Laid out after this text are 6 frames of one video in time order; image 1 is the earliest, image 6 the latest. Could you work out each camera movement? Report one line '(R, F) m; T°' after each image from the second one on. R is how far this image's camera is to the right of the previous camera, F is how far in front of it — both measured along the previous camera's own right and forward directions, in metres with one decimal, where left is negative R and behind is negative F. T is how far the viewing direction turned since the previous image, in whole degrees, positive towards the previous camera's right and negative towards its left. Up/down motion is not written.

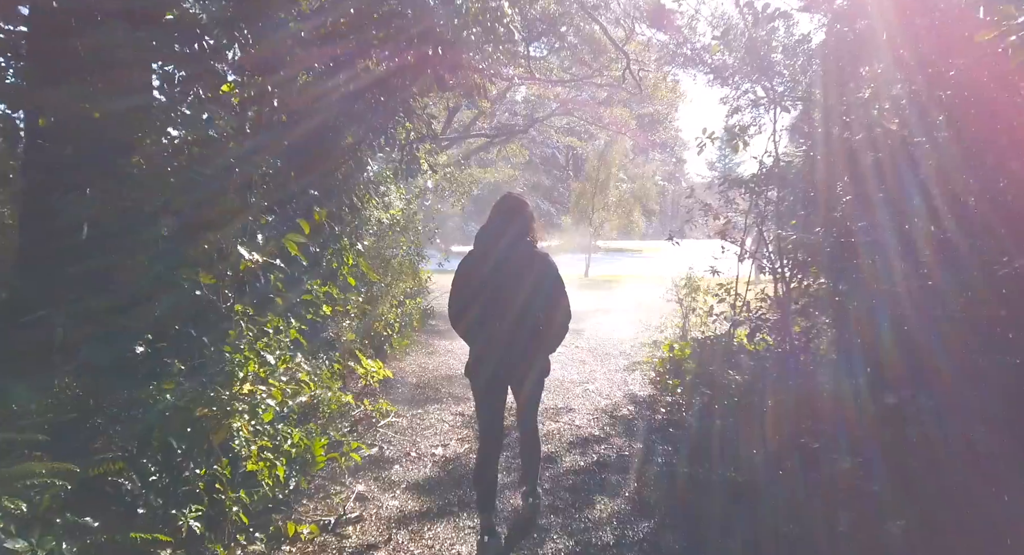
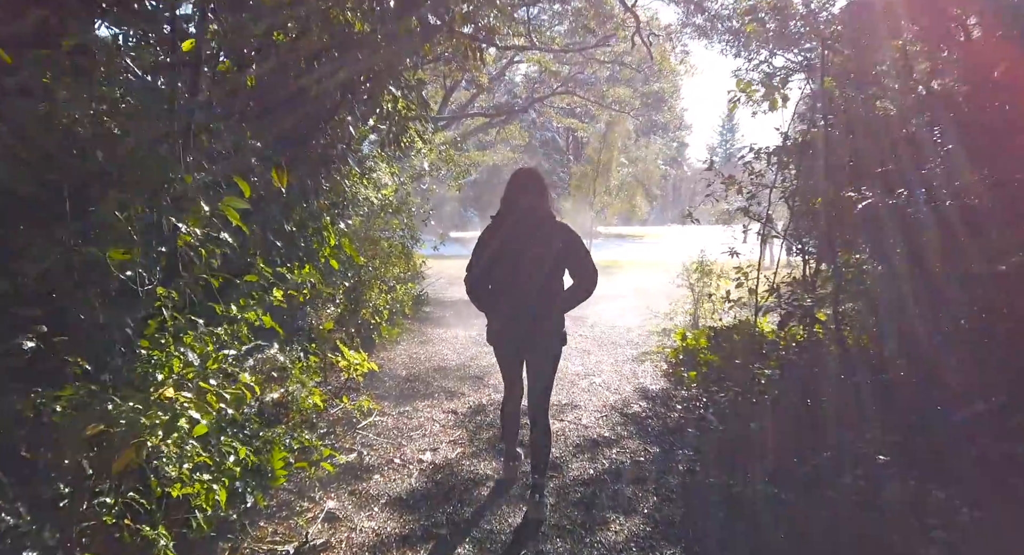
(0.0, +0.6) m; 0°
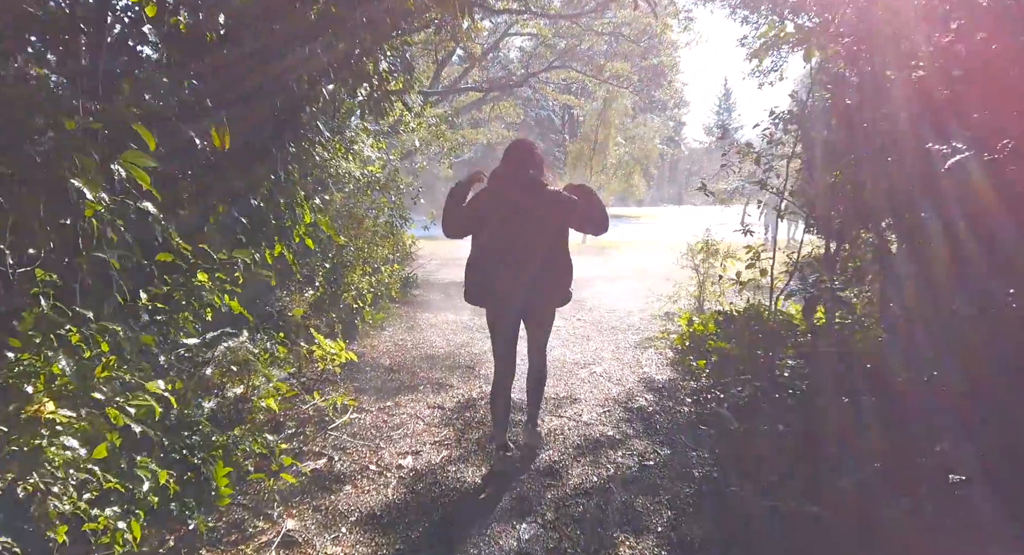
(0.0, +0.5) m; 0°
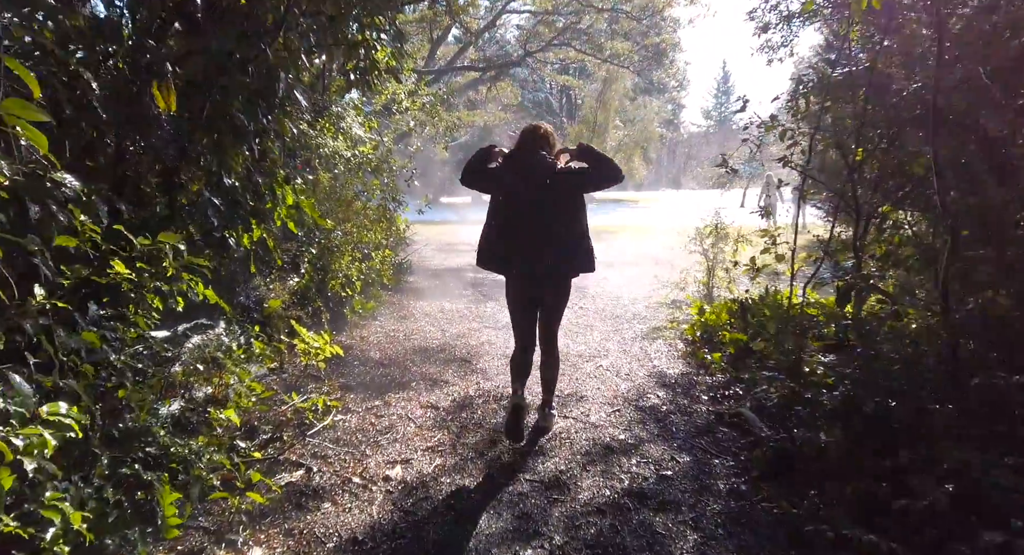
(0.0, +0.4) m; 0°
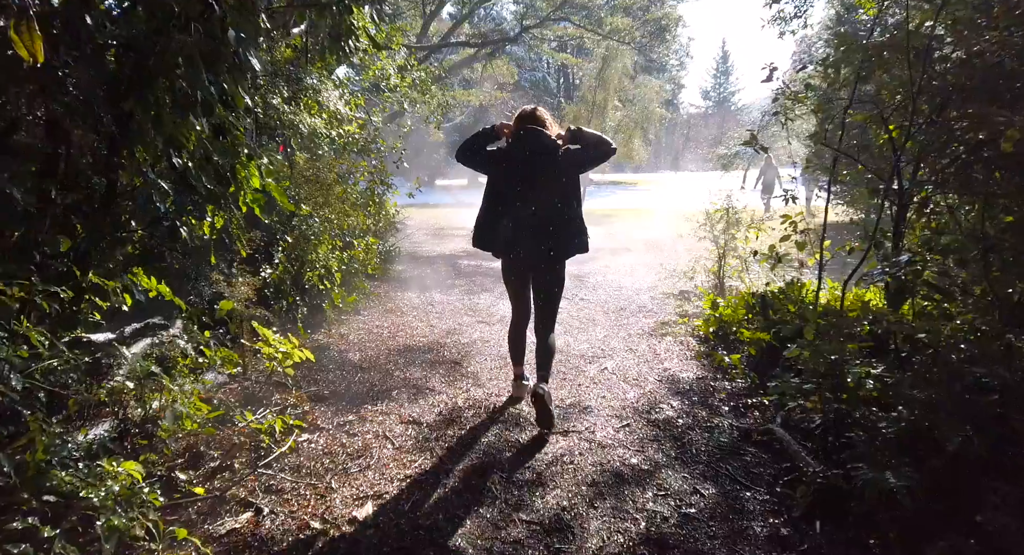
(0.0, +0.6) m; 0°
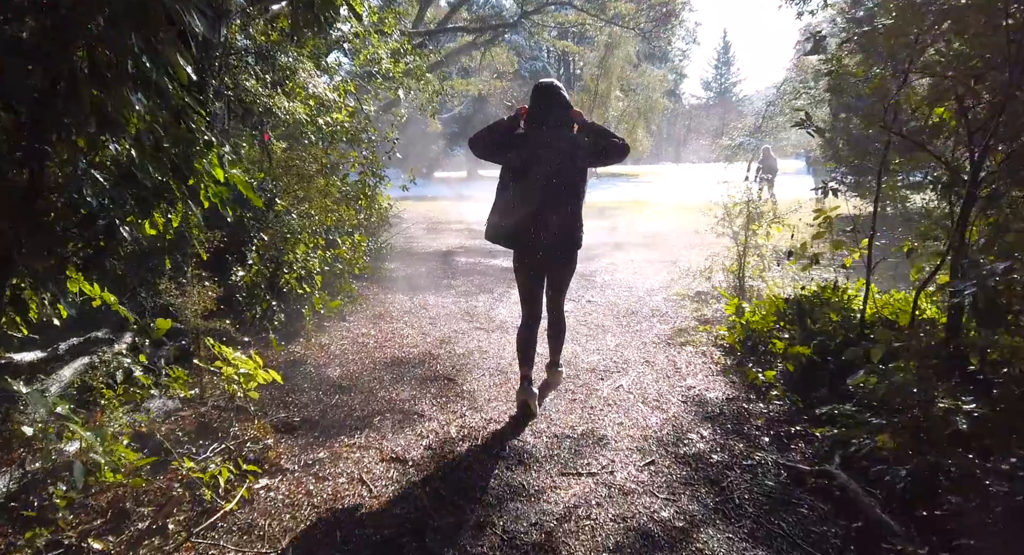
(0.0, +0.6) m; 0°
